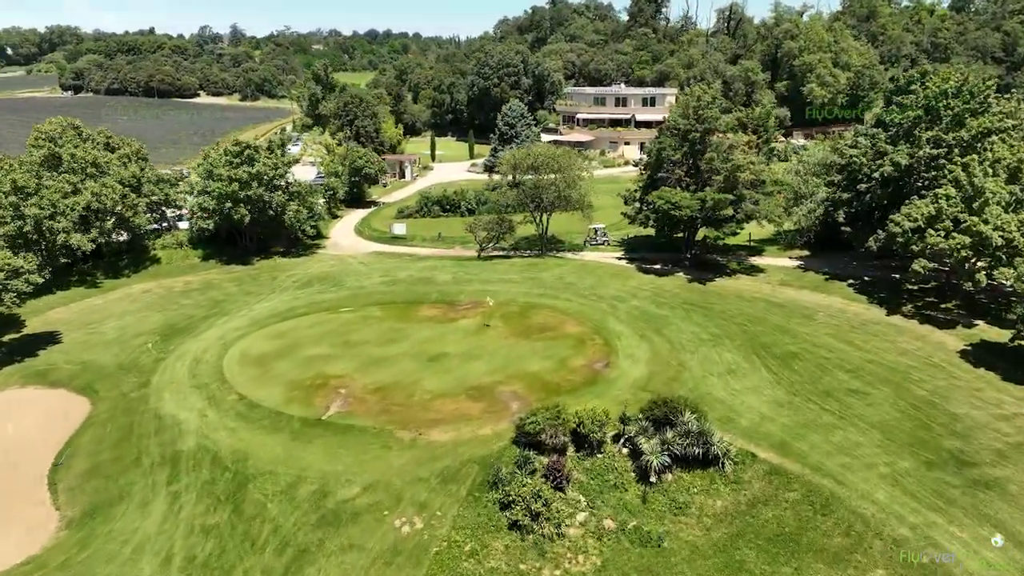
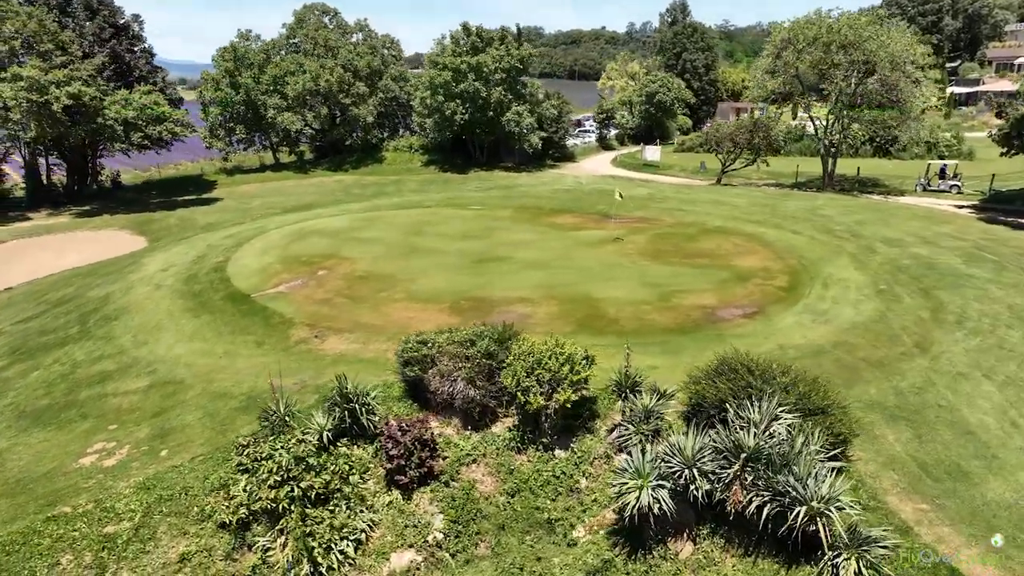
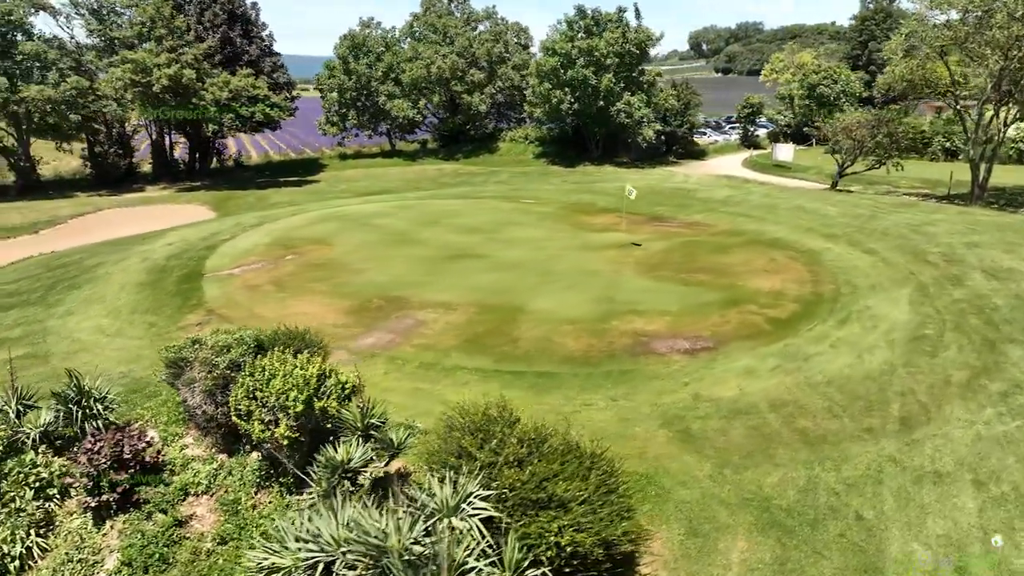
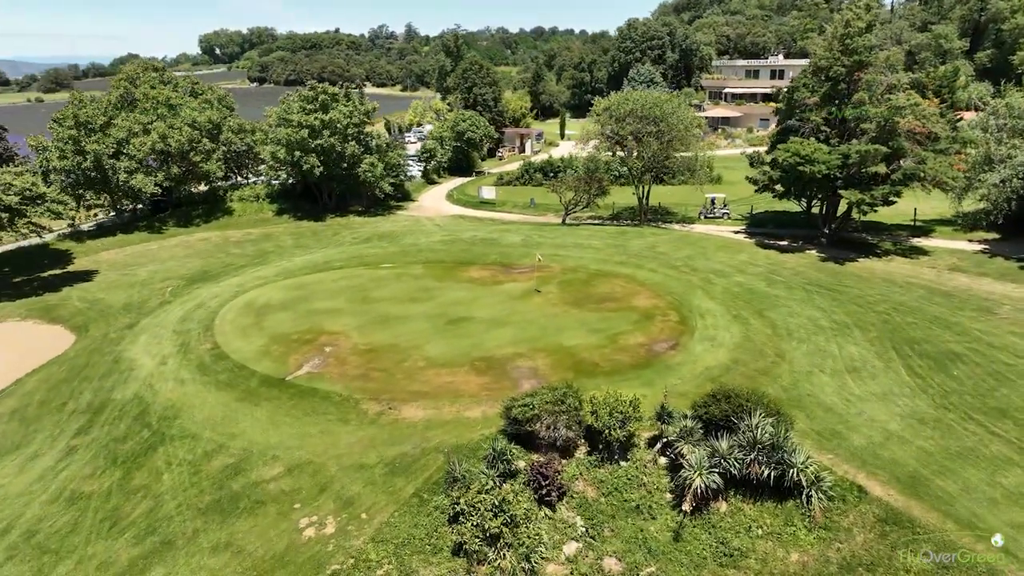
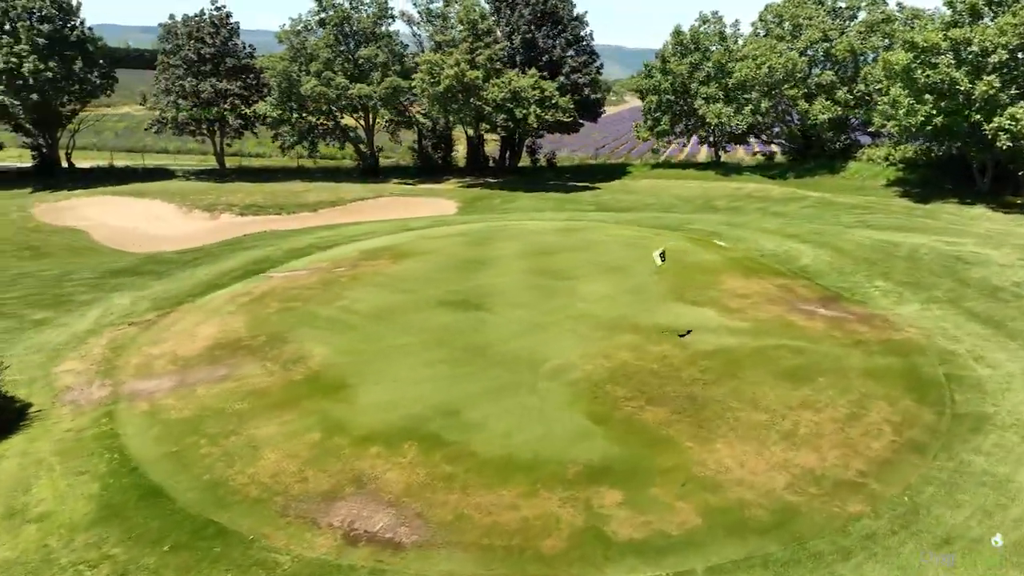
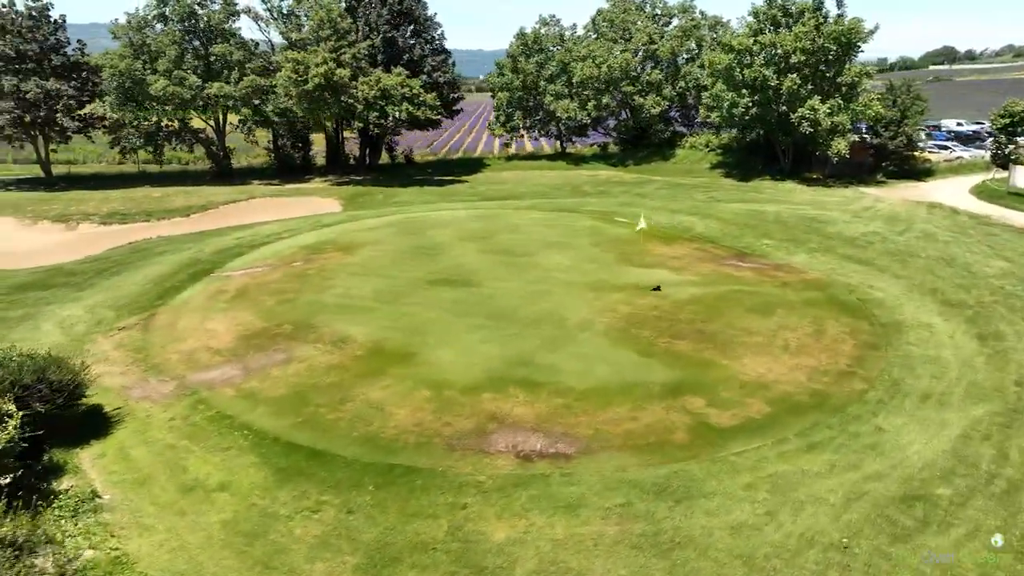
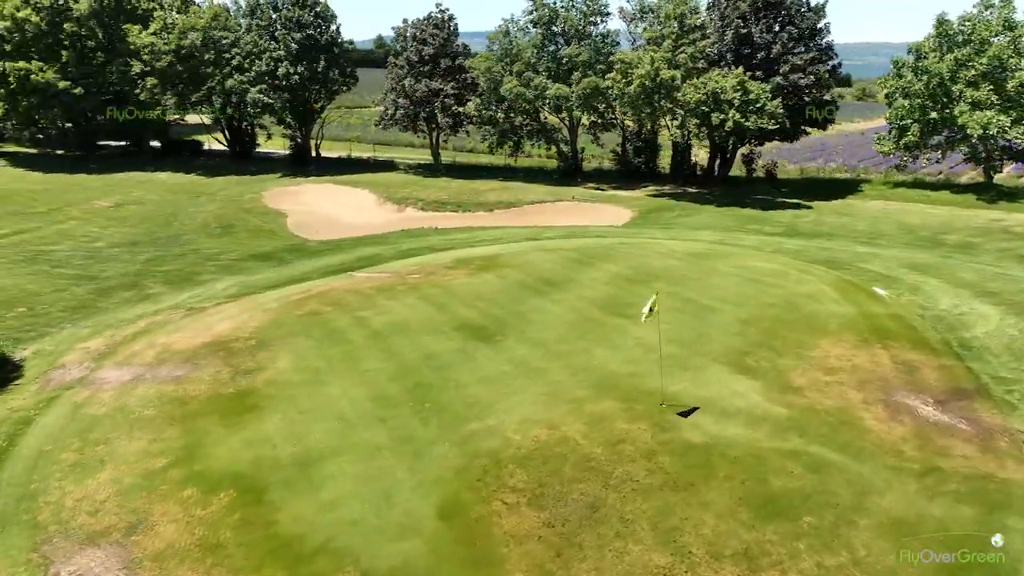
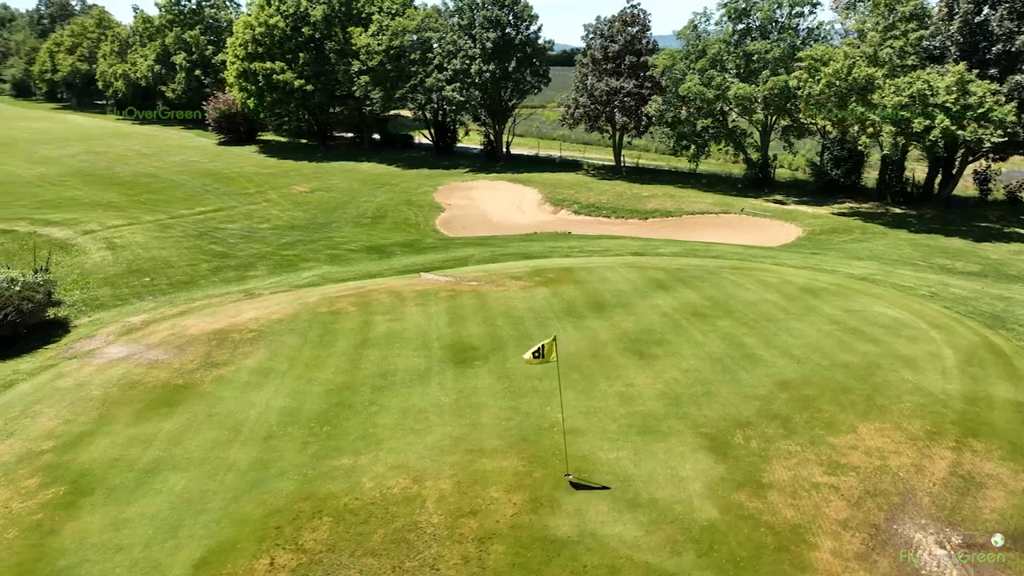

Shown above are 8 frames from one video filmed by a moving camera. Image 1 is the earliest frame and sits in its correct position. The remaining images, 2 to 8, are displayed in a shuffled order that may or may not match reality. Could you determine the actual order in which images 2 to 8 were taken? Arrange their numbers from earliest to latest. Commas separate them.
4, 2, 3, 6, 5, 7, 8
